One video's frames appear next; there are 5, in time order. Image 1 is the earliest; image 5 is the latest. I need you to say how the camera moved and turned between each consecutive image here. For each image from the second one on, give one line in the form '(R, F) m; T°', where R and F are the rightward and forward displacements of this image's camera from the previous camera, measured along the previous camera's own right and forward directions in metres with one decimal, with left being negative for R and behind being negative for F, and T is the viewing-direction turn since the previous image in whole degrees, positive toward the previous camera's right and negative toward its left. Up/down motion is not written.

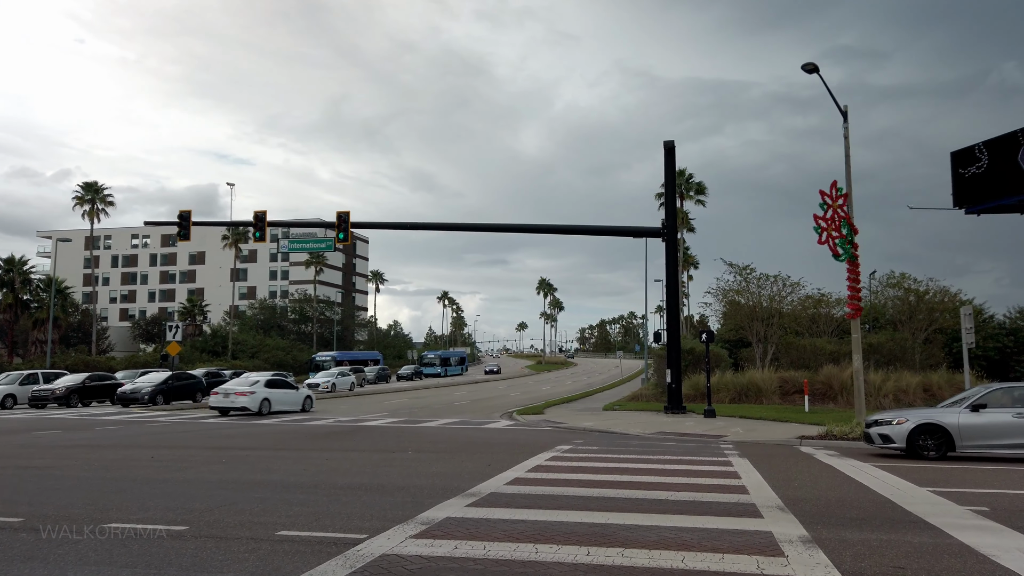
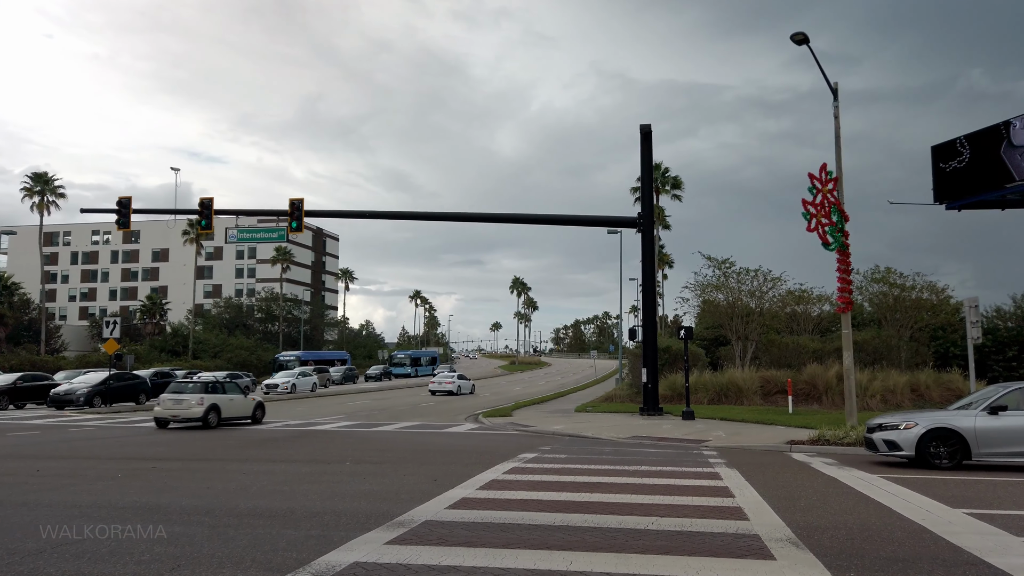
(+0.3, +1.8) m; +2°
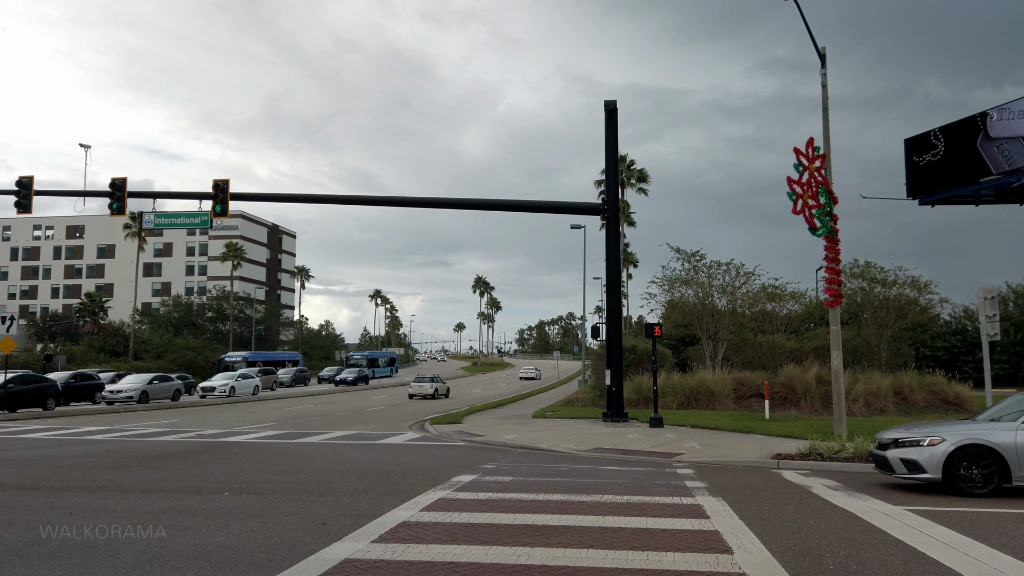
(+0.5, +2.5) m; +3°
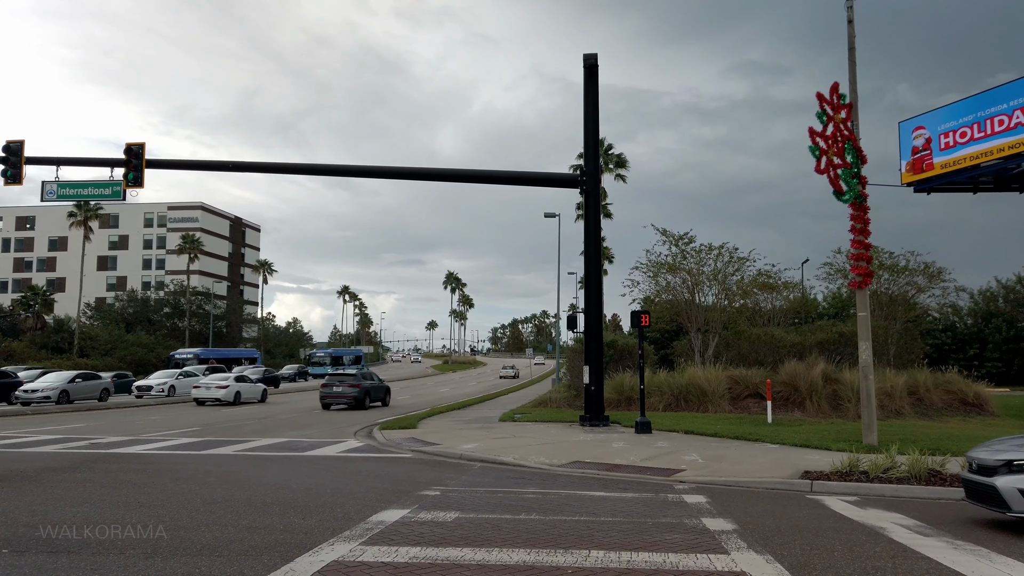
(+0.3, +3.1) m; +2°
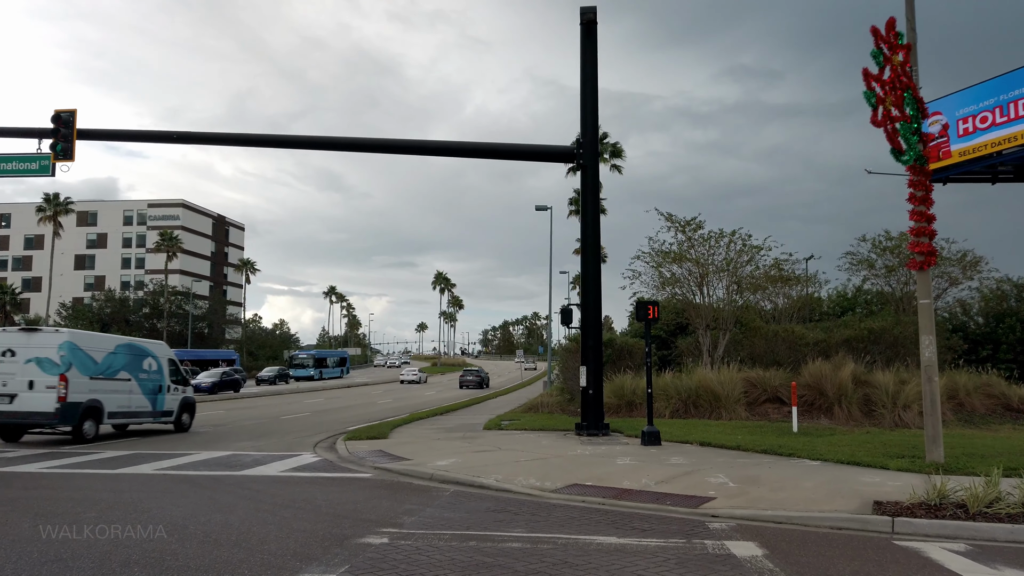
(+0.1, +2.5) m; +1°
